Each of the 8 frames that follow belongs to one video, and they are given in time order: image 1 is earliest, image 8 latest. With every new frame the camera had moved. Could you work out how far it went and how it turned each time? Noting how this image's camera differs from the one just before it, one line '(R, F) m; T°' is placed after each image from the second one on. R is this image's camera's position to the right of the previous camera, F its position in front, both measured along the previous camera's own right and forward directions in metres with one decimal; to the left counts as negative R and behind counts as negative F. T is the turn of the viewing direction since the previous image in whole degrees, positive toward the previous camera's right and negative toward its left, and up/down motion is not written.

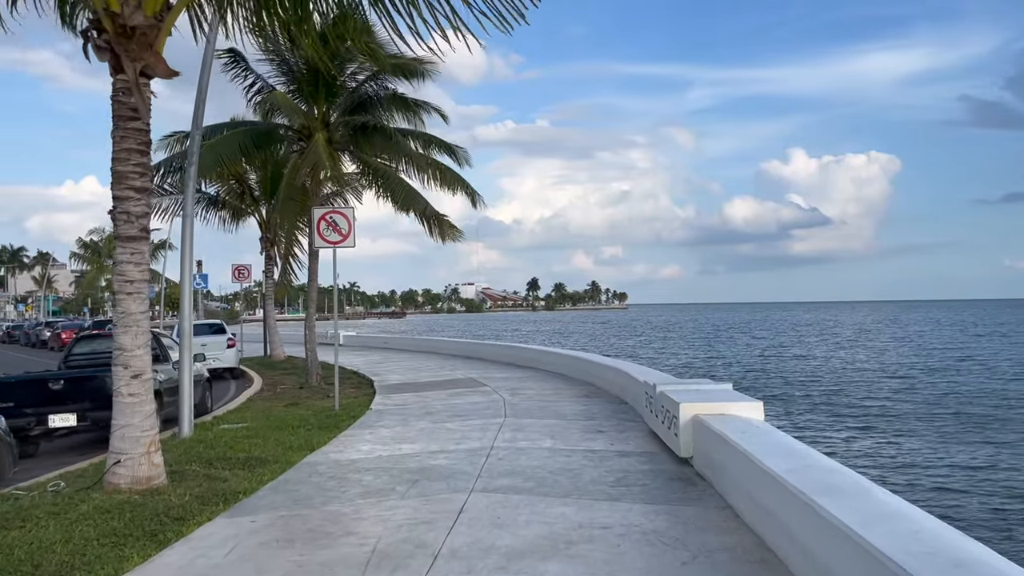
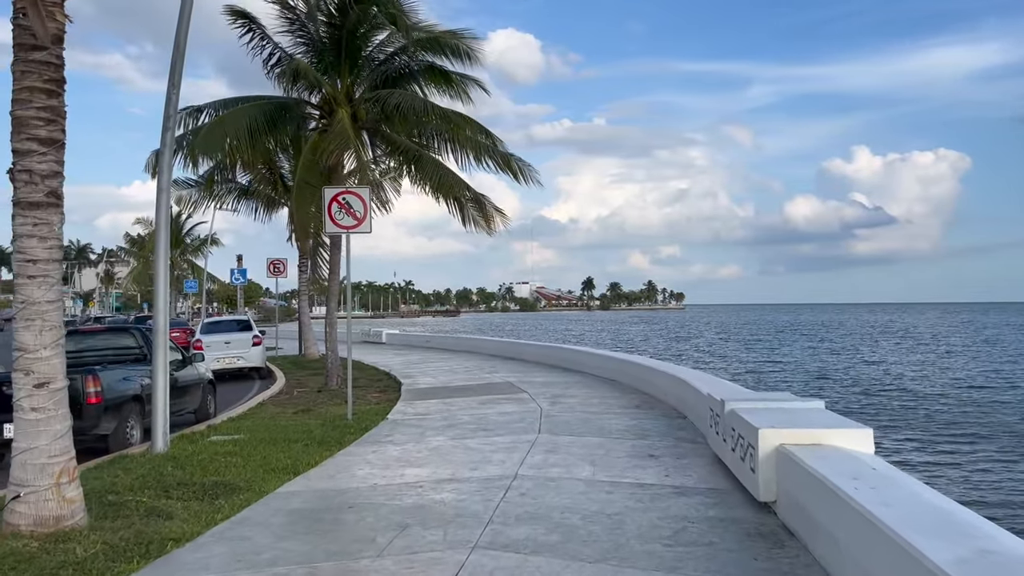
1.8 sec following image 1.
(+0.2, +1.9) m; -4°
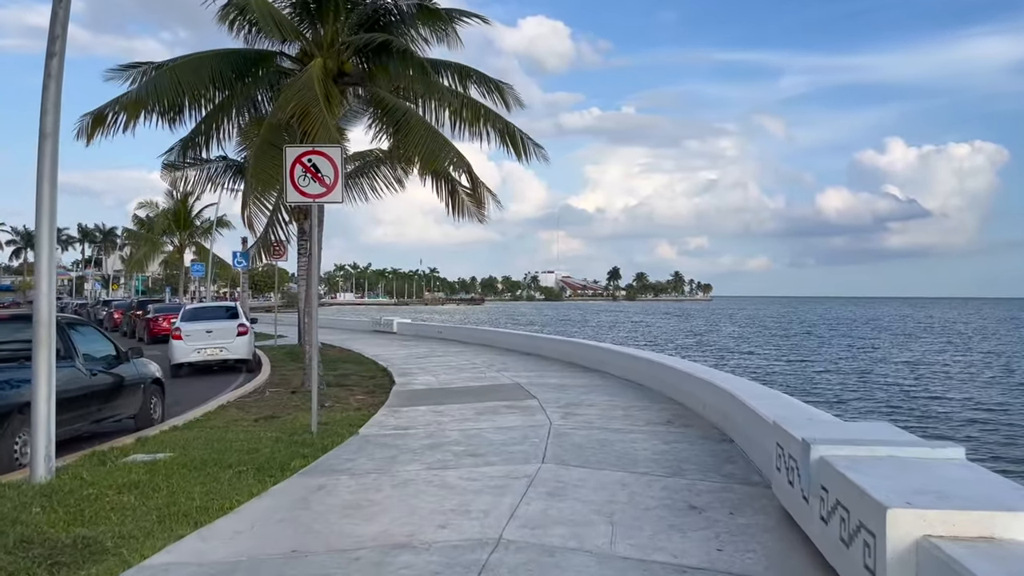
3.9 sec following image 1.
(+0.2, +2.3) m; -2°
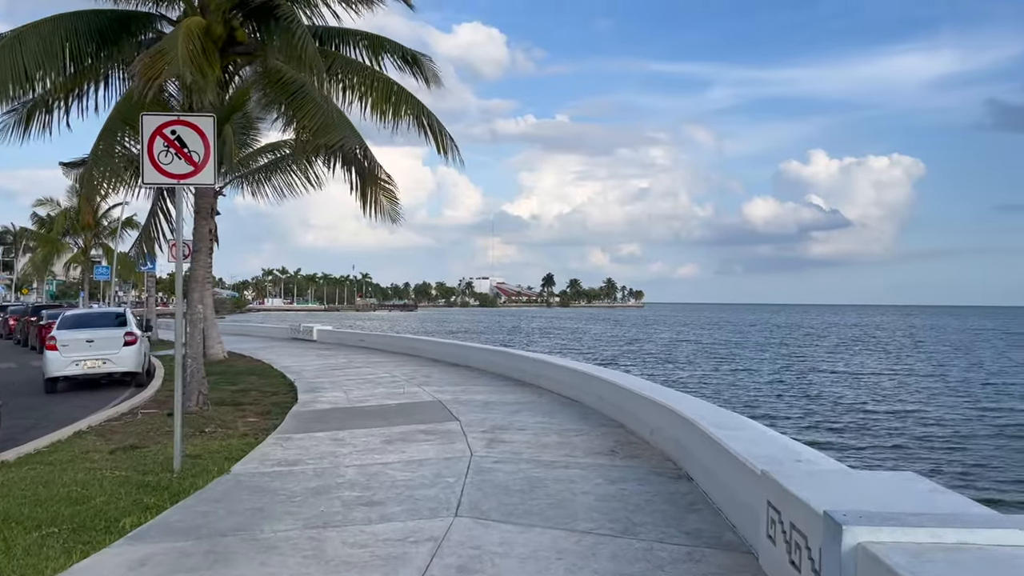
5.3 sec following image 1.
(+0.2, +1.7) m; +4°
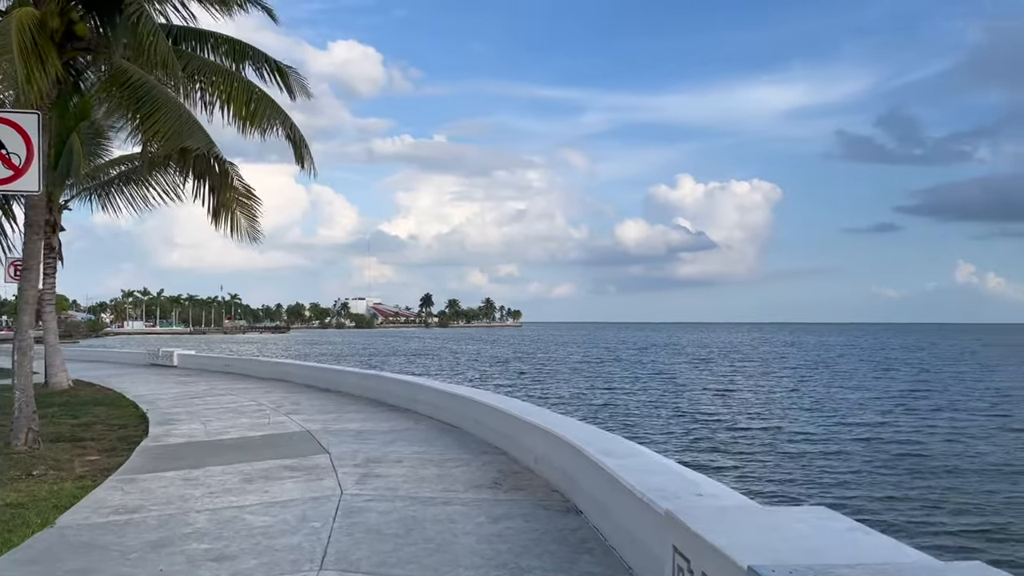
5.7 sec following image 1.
(0.0, +0.6) m; +8°
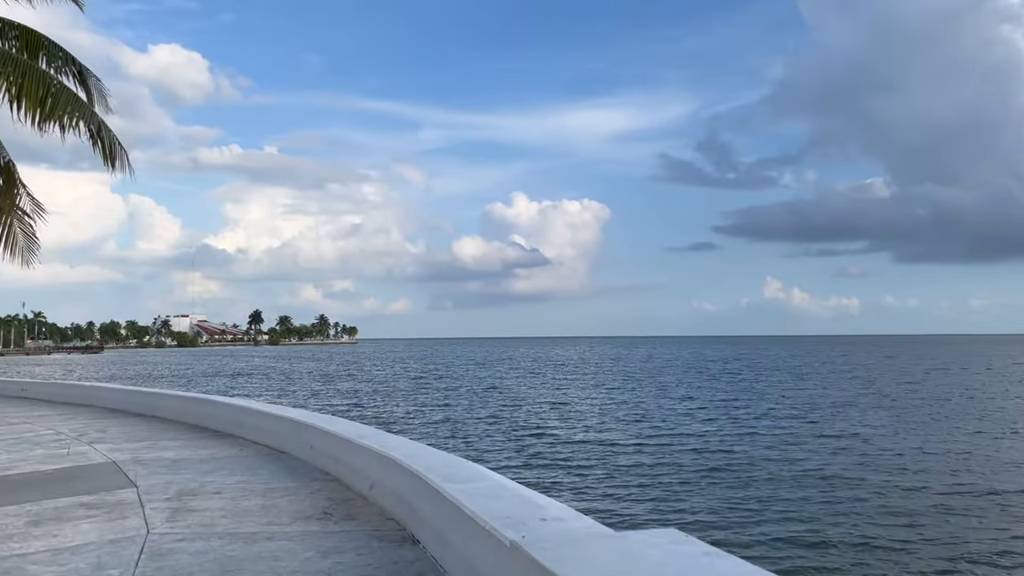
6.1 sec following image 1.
(0.0, +0.4) m; +11°
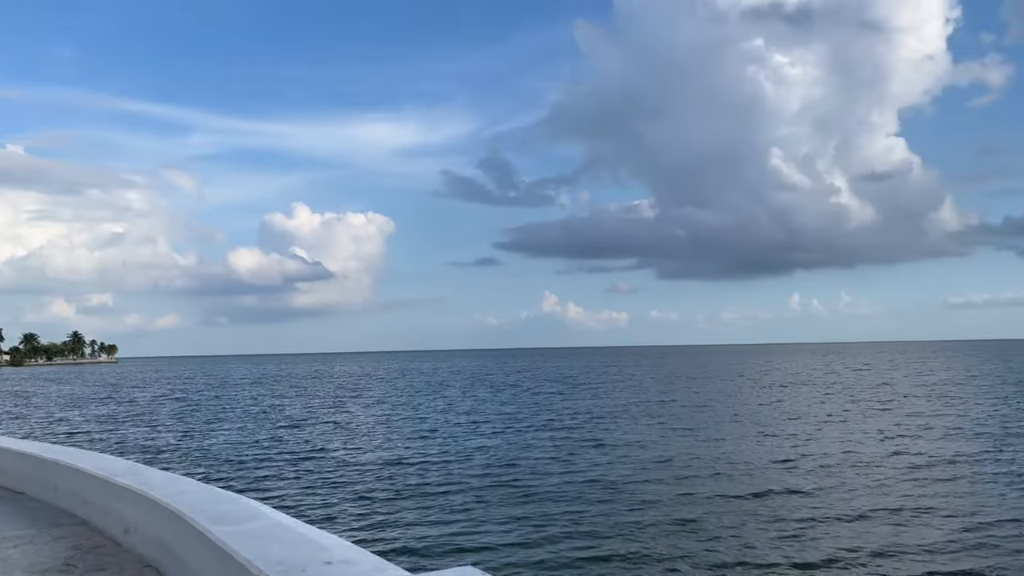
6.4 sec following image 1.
(0.0, +0.3) m; +15°
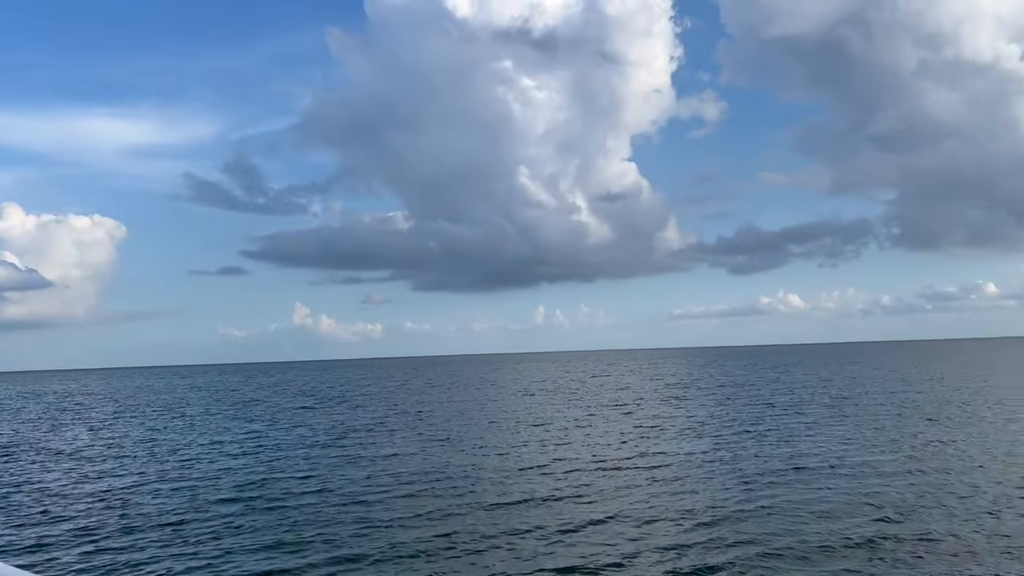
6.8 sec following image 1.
(-0.1, +0.2) m; +17°
